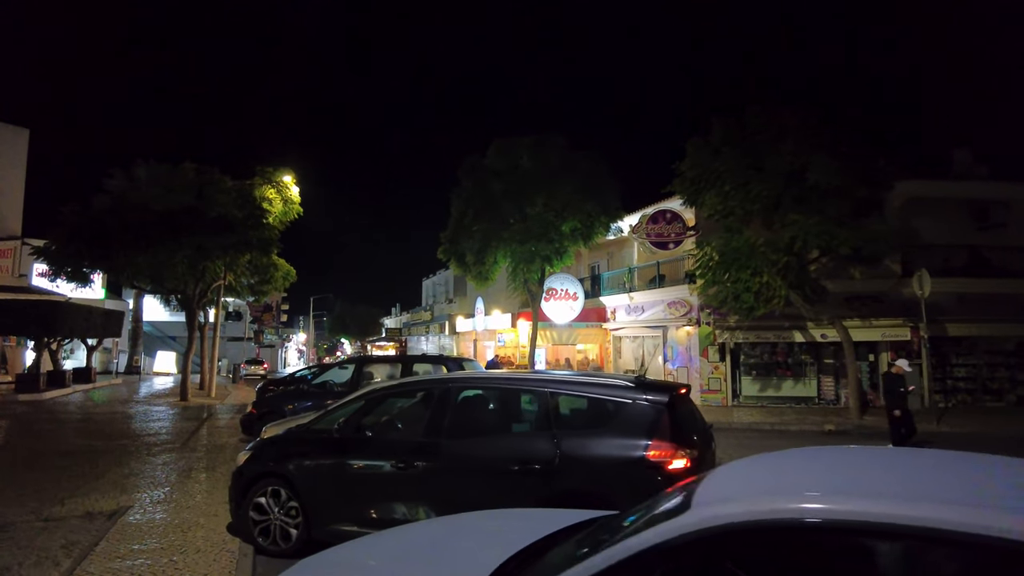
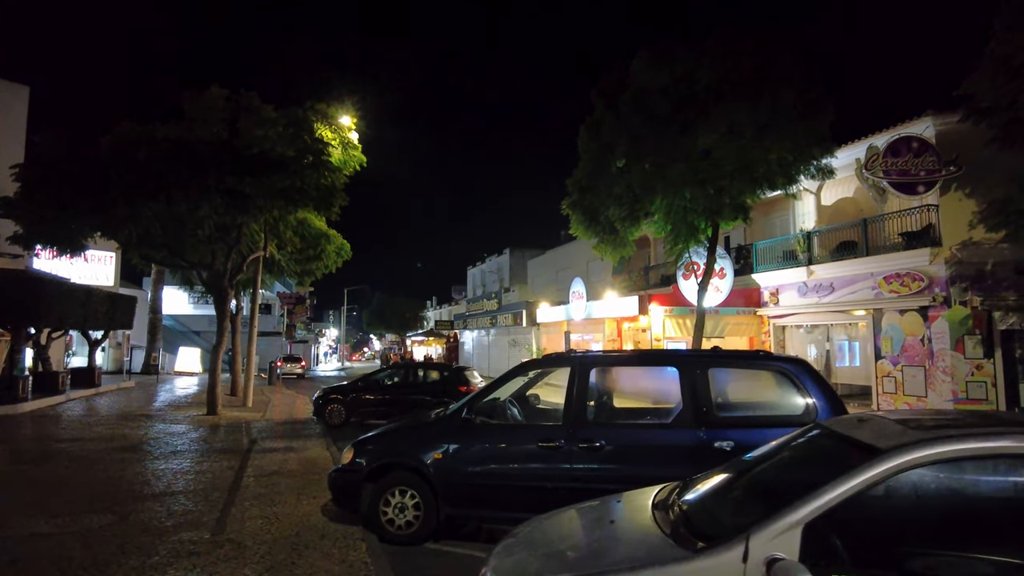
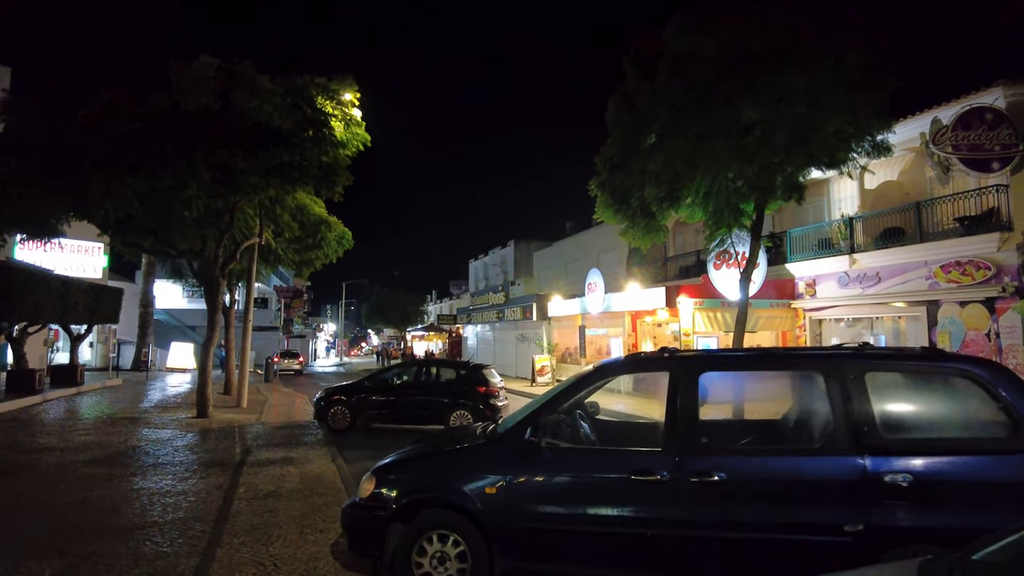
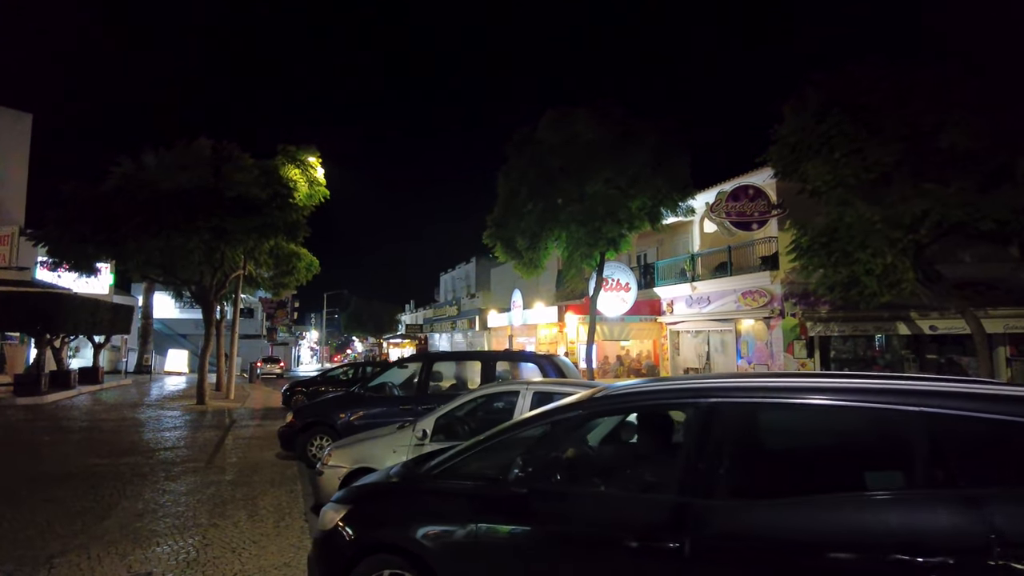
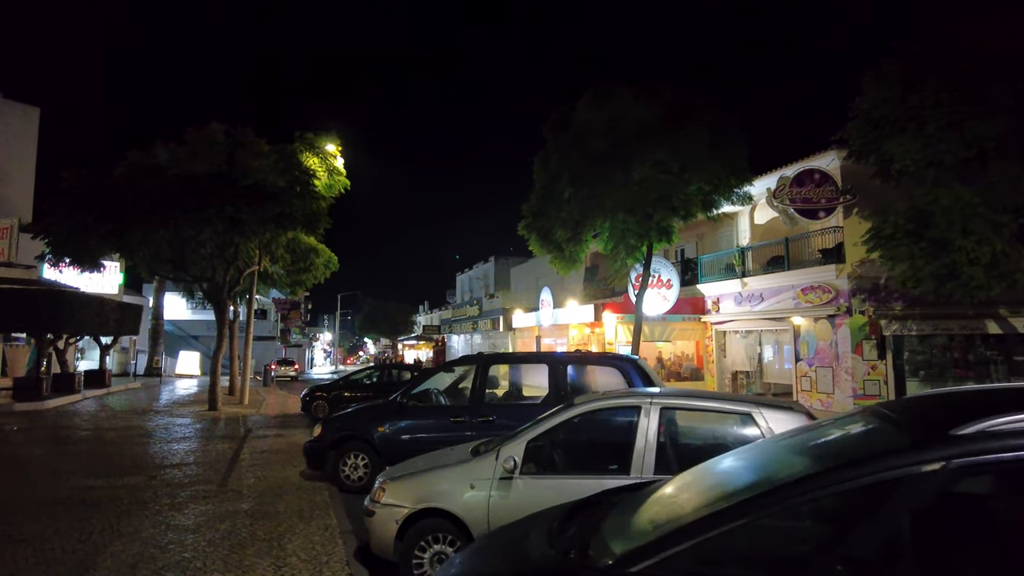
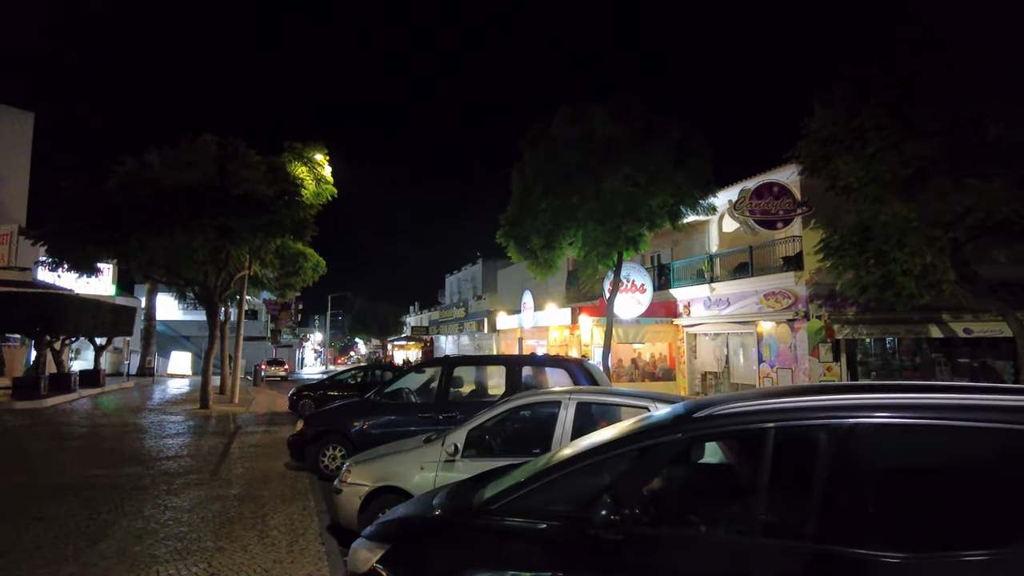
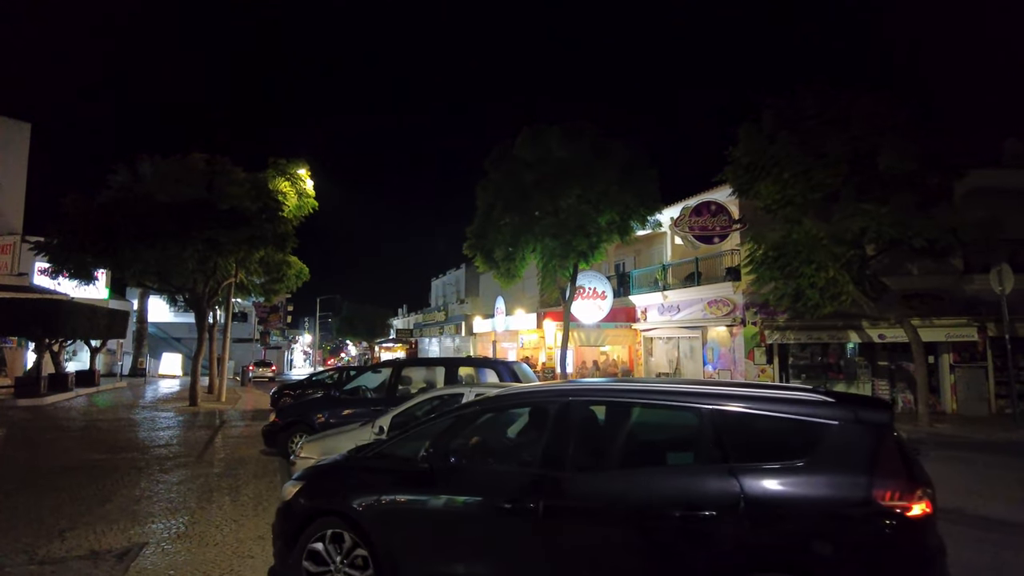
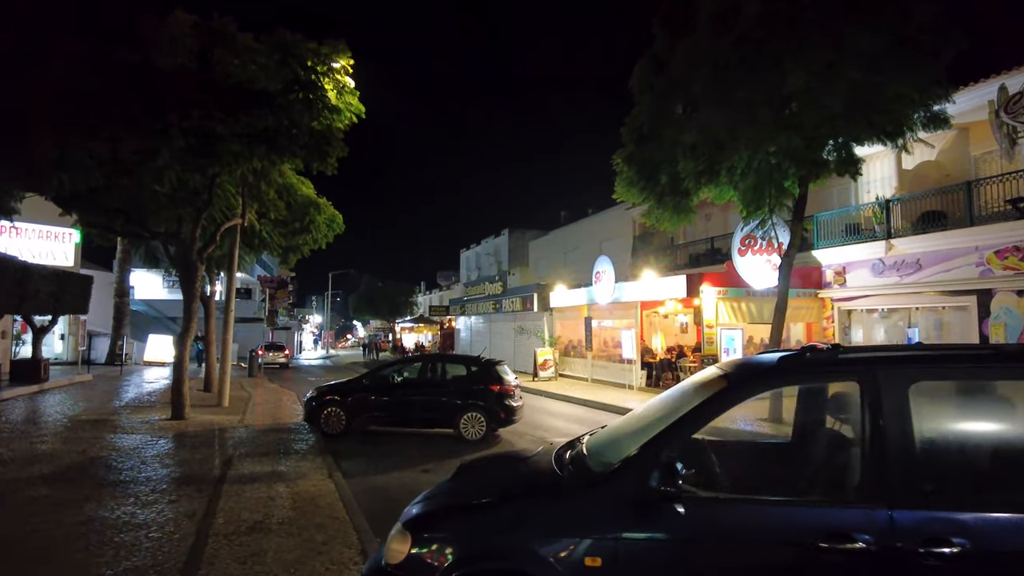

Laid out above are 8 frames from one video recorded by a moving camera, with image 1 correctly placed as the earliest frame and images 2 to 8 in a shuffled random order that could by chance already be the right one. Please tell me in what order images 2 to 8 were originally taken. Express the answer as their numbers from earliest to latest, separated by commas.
7, 4, 6, 5, 2, 3, 8
